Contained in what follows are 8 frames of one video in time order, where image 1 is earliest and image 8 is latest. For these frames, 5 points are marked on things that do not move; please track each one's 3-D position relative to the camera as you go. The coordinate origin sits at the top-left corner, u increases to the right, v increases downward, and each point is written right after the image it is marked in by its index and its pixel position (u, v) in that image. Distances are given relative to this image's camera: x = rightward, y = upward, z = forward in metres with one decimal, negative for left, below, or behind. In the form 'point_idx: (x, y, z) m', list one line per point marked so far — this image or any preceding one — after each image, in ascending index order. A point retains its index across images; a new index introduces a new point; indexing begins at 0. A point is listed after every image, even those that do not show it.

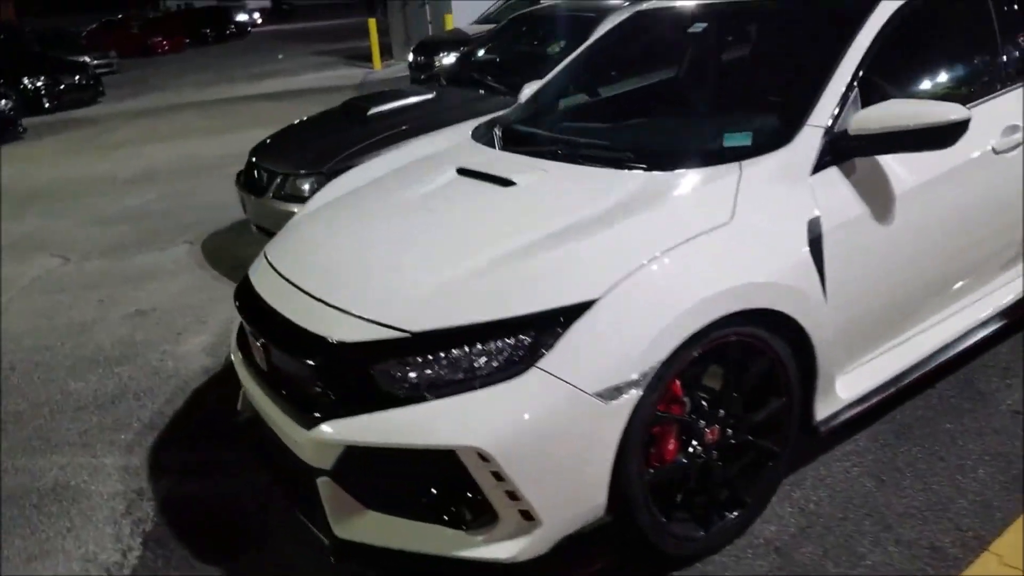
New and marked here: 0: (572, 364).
0: (+0.2, -0.2, +2.0) m
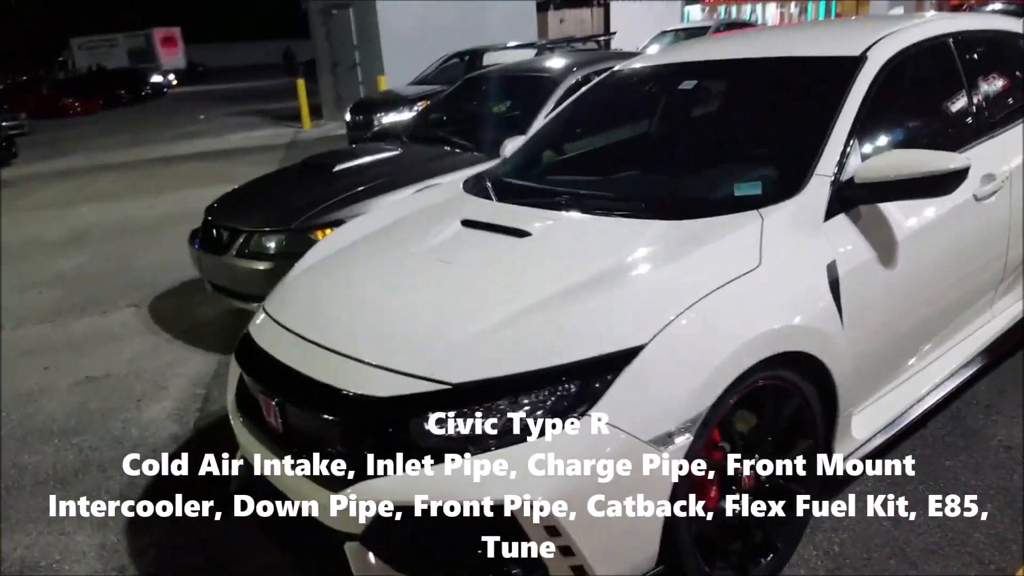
0: (+0.3, -0.3, +2.0) m
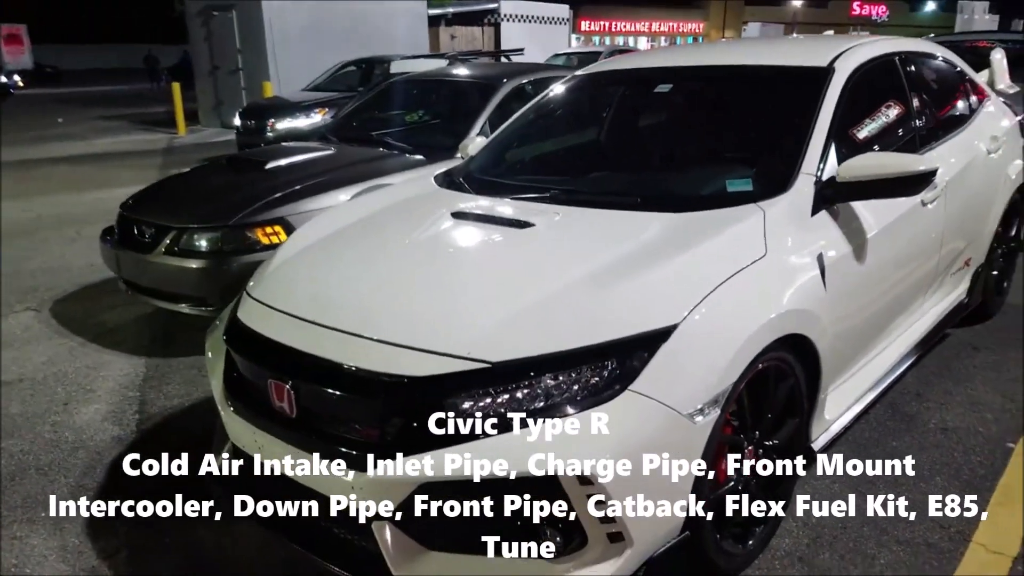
0: (+0.4, -0.2, +2.1) m
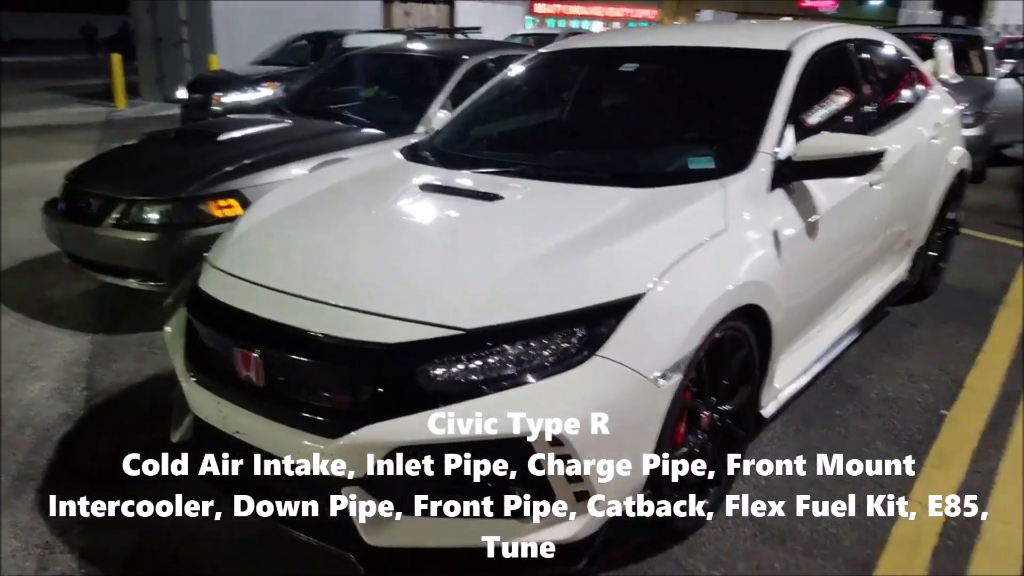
0: (+0.3, -0.2, +2.1) m
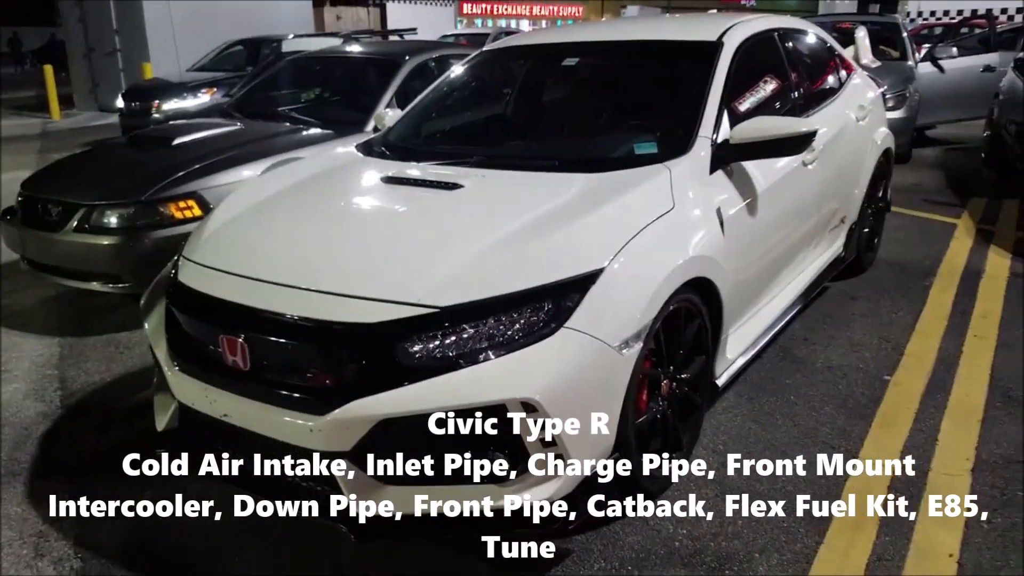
0: (+0.2, -0.1, +2.3) m
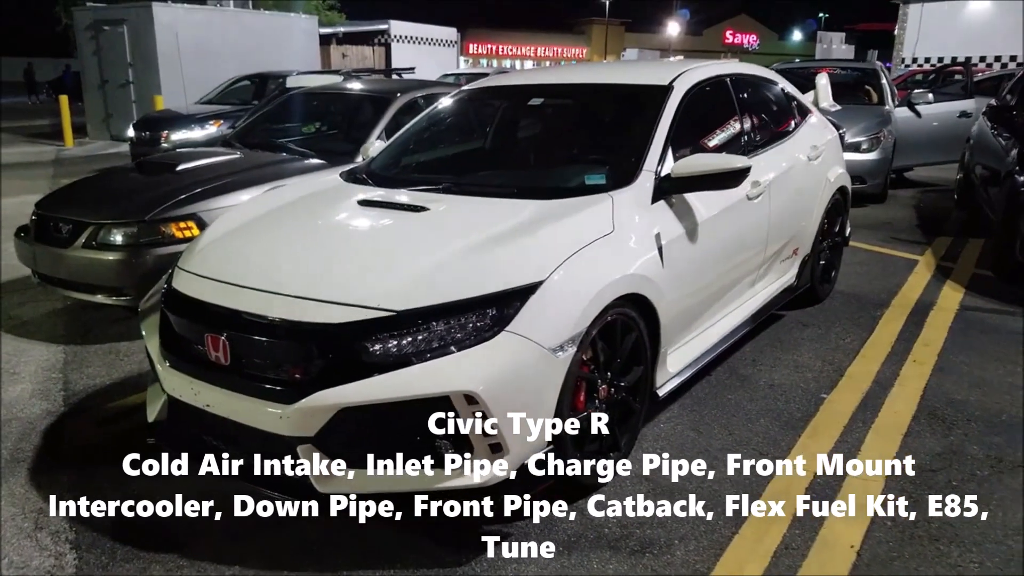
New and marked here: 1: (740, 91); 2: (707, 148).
0: (+0.1, -0.1, +2.6) m
1: (+1.2, +1.1, +4.5) m
2: (+0.9, +0.7, +4.0) m
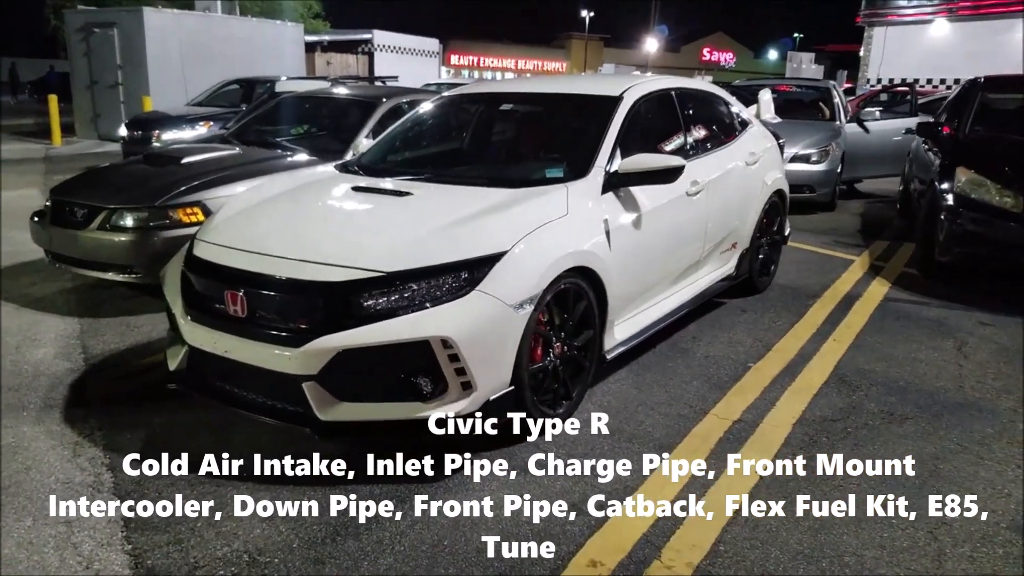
0: (-0.1, 0.0, +3.2) m
1: (+1.1, +1.1, +5.1) m
2: (+0.8, +0.8, +4.6) m
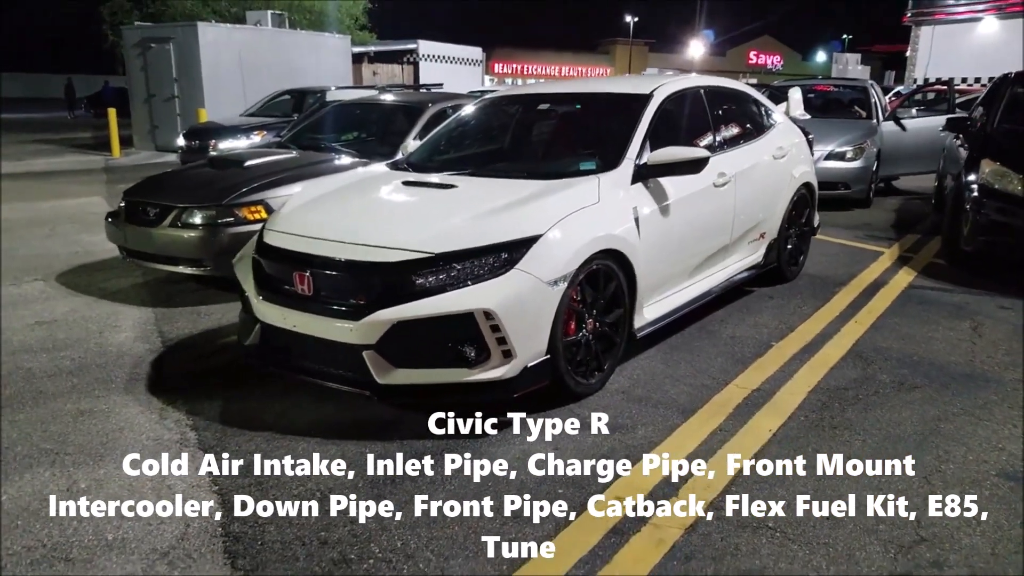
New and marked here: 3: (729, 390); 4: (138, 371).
0: (+0.1, +0.1, +3.6) m
1: (+1.3, +1.2, +5.4) m
2: (+1.0, +0.9, +4.9) m
3: (+1.1, -0.5, +4.1) m
4: (-2.0, -0.4, +4.4) m
